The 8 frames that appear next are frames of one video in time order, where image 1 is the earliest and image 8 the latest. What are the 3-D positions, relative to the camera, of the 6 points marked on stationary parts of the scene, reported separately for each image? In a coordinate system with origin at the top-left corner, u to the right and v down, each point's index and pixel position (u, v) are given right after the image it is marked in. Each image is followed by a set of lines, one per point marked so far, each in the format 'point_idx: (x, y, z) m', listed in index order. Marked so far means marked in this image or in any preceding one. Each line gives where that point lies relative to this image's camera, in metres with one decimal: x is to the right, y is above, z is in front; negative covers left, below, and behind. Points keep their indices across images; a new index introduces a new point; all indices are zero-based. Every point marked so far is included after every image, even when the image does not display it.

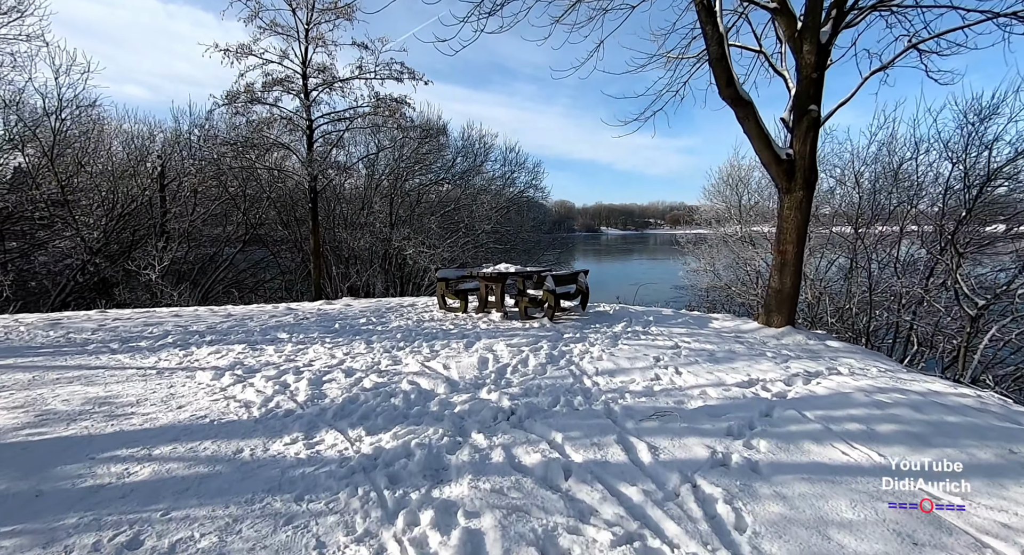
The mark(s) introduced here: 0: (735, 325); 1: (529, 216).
0: (+3.3, -0.7, +7.3) m
1: (+0.7, +2.2, +16.6) m
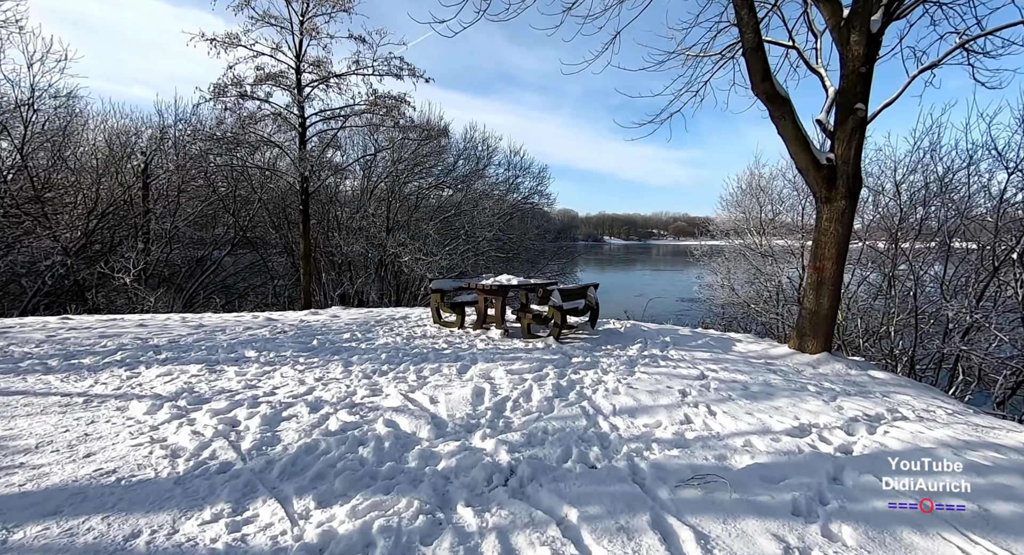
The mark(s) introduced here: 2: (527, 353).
0: (+3.3, -1.0, +6.5) m
1: (+0.8, +1.8, +15.9) m
2: (+0.2, -0.9, +5.5) m
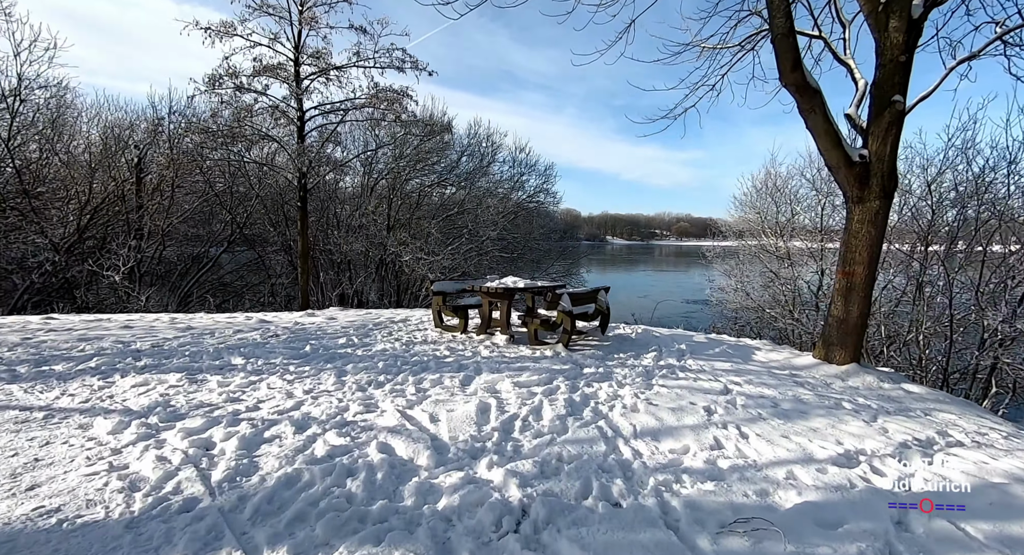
0: (+3.4, -1.0, +6.1) m
1: (+0.9, +1.8, +15.5) m
2: (+0.2, -0.9, +5.1) m
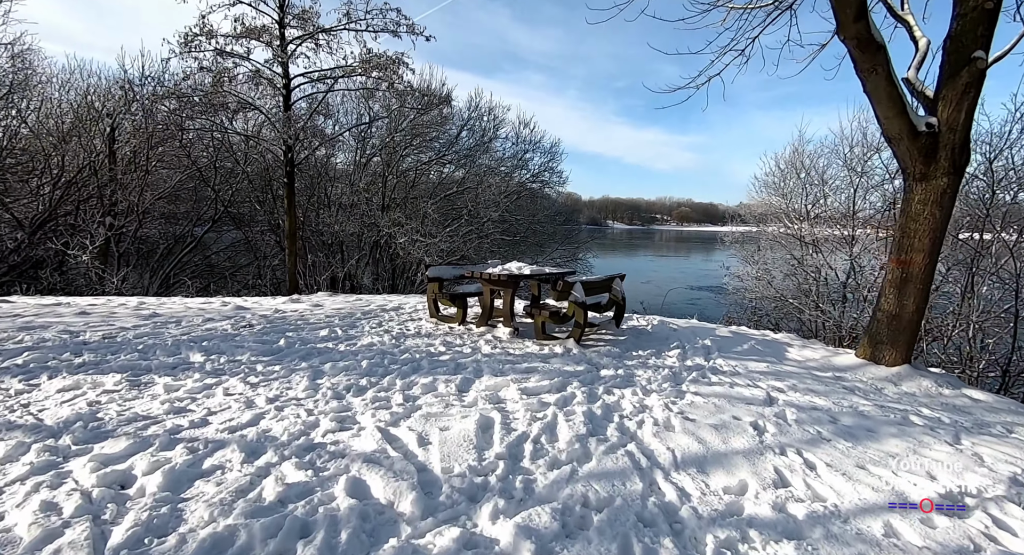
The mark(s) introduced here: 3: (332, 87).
0: (+3.5, -0.9, +5.4) m
1: (+1.0, +2.3, +14.7) m
2: (+0.3, -0.8, +4.4) m
3: (-3.7, +3.9, +10.1) m
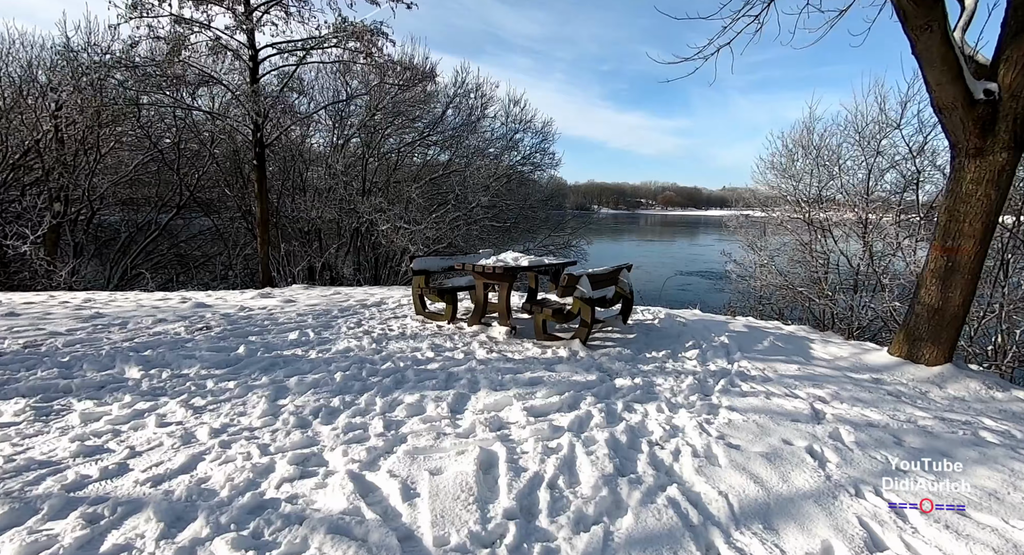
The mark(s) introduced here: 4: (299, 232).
0: (+3.4, -0.8, +4.9) m
1: (+0.7, +2.6, +14.0) m
2: (+0.3, -0.7, +3.8) m
3: (-3.9, +4.1, +9.2) m
4: (-4.6, +1.0, +10.5) m
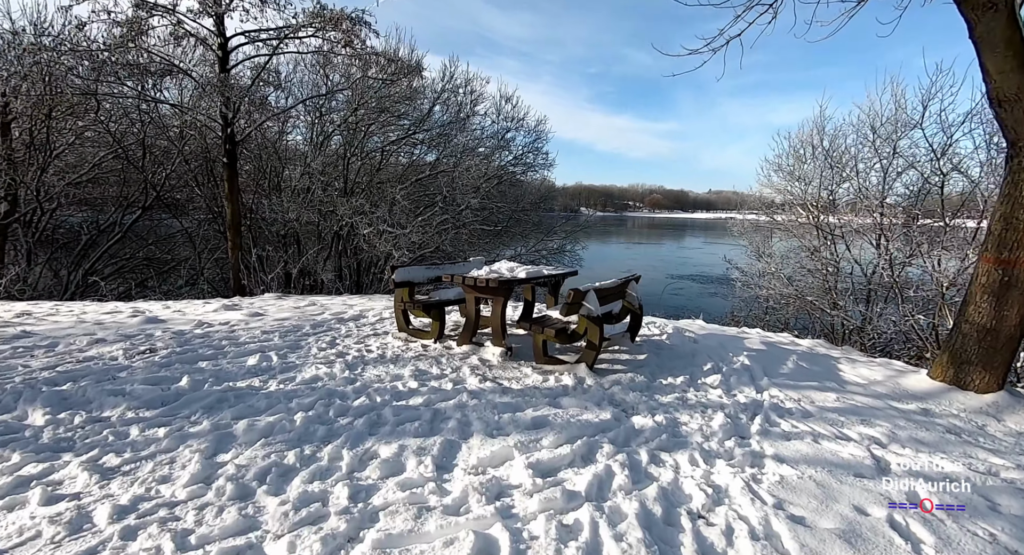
0: (+3.4, -0.9, +4.4) m
1: (+0.4, +2.5, +13.4) m
2: (+0.3, -0.8, +3.2) m
3: (-4.1, +4.0, +8.5) m
4: (-4.8, +0.8, +9.8) m
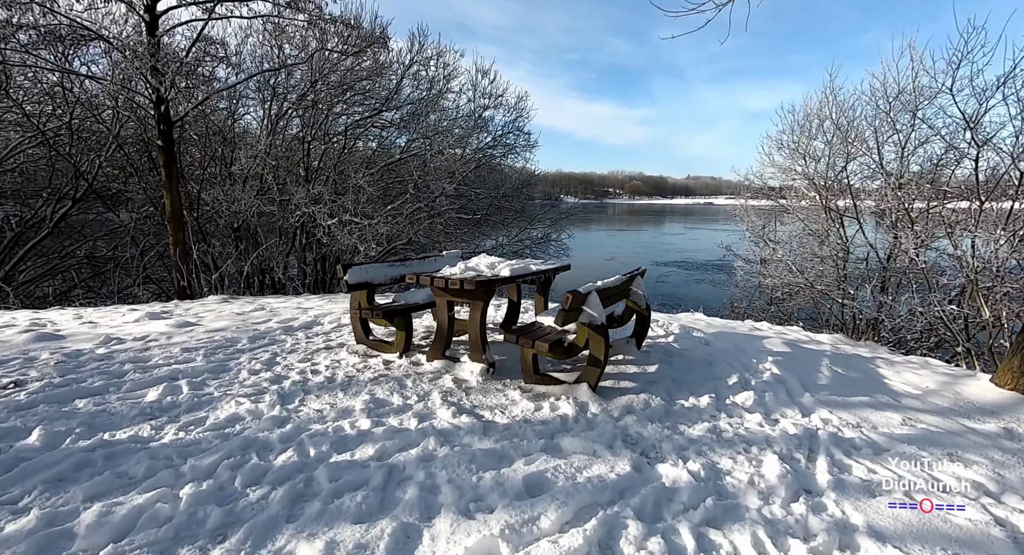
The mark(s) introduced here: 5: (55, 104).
0: (+3.3, -0.8, +3.7) m
1: (-0.1, +2.7, +12.5) m
2: (+0.2, -0.9, +2.3) m
3: (-4.5, +4.0, +7.4) m
4: (-5.1, +0.9, +8.7) m
5: (-7.7, +2.9, +8.2) m
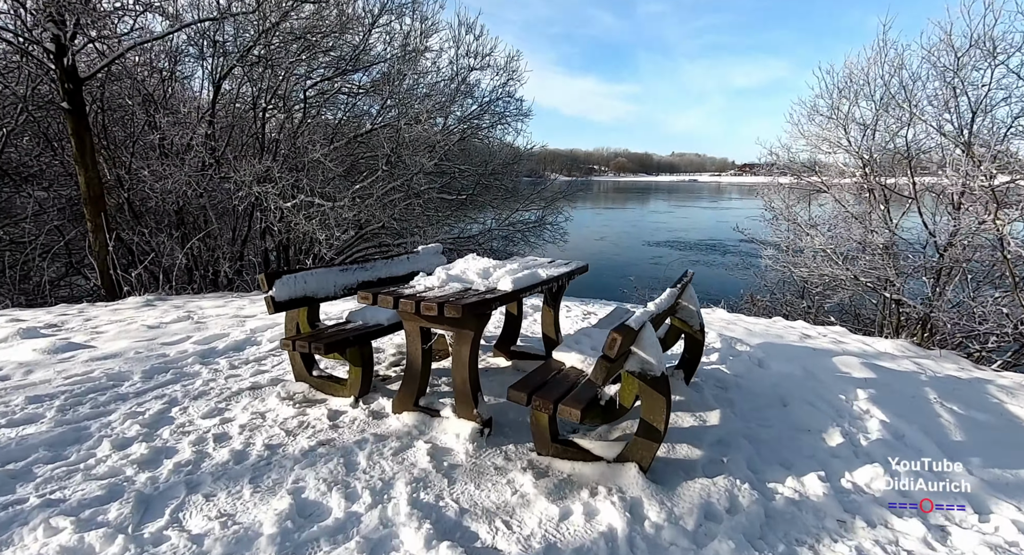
0: (+3.3, -0.9, +2.6) m
1: (-0.4, +3.0, +11.2) m
2: (+0.3, -1.0, +1.2) m
3: (-4.6, +4.1, +5.9) m
4: (-5.3, +1.0, +7.3) m
5: (-7.9, +3.0, +6.6) m
